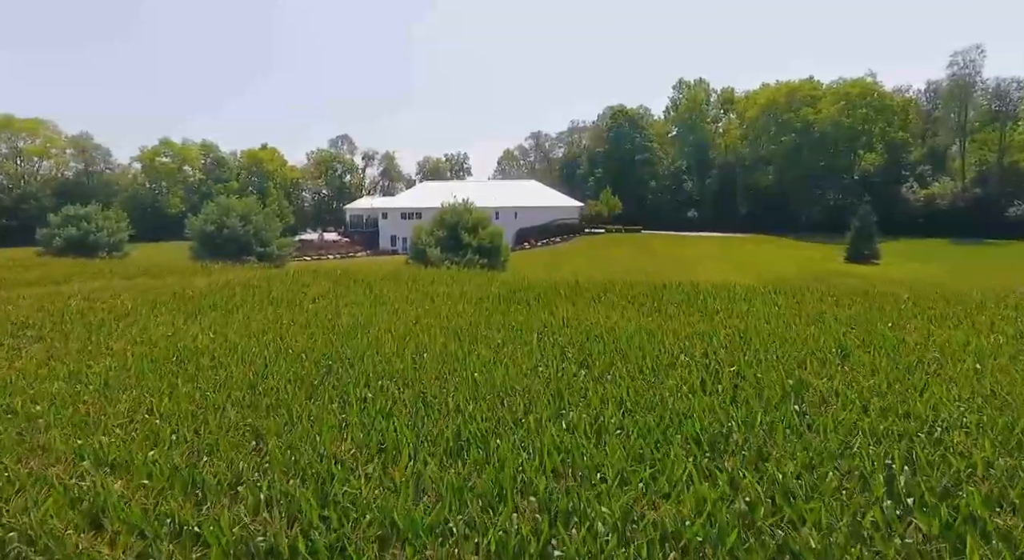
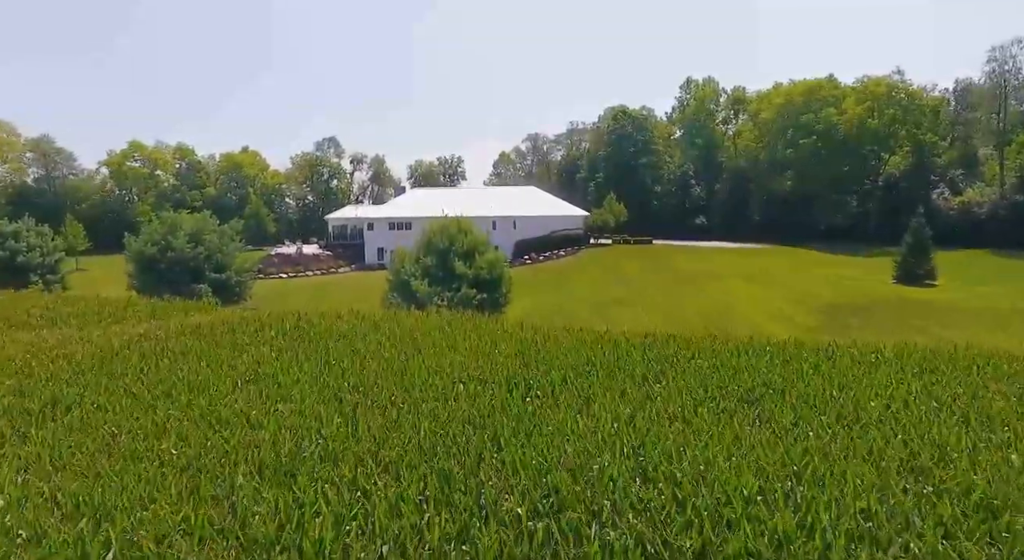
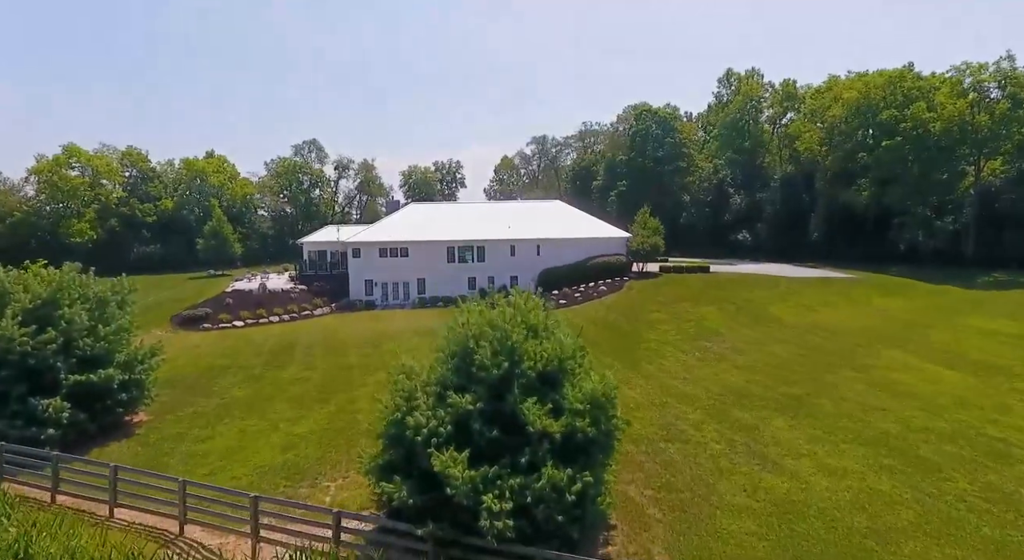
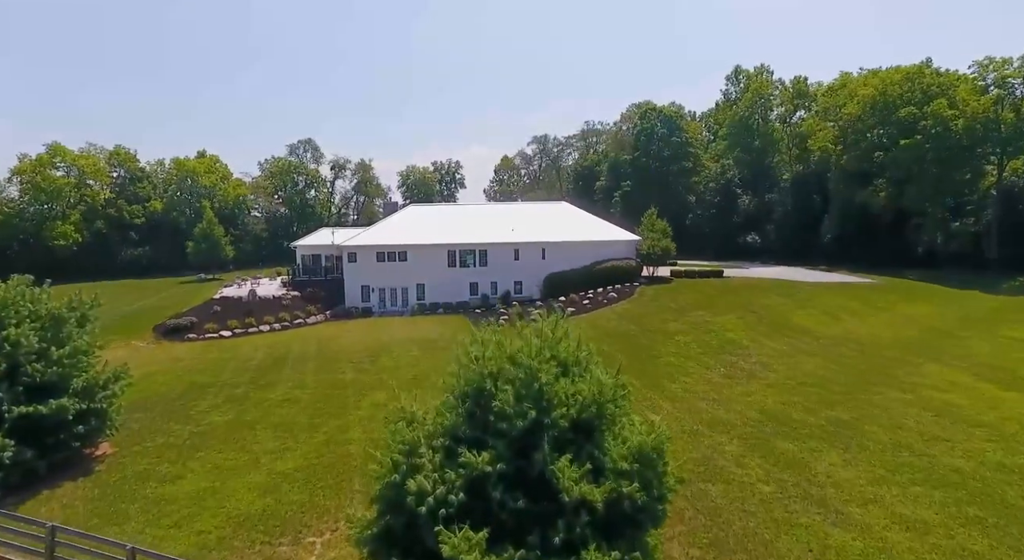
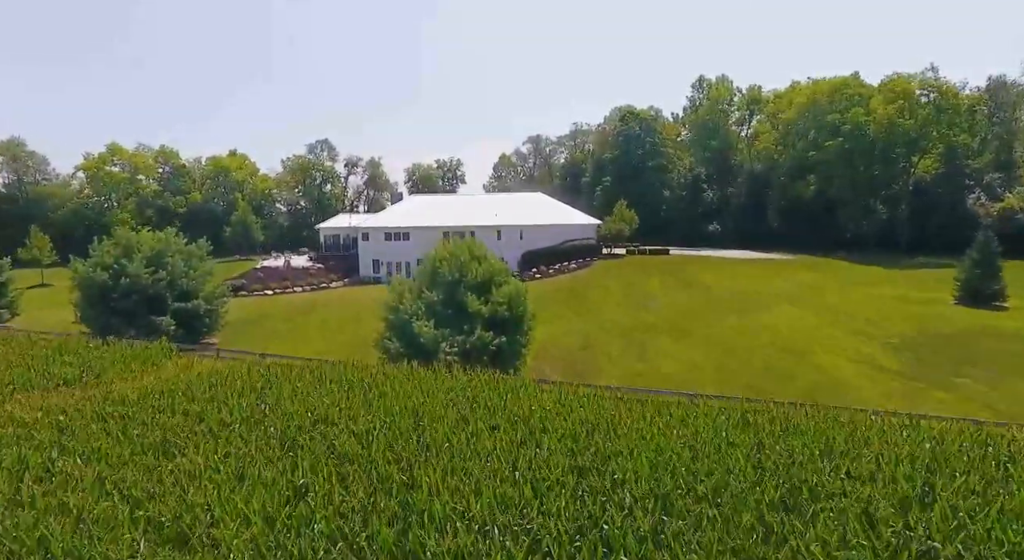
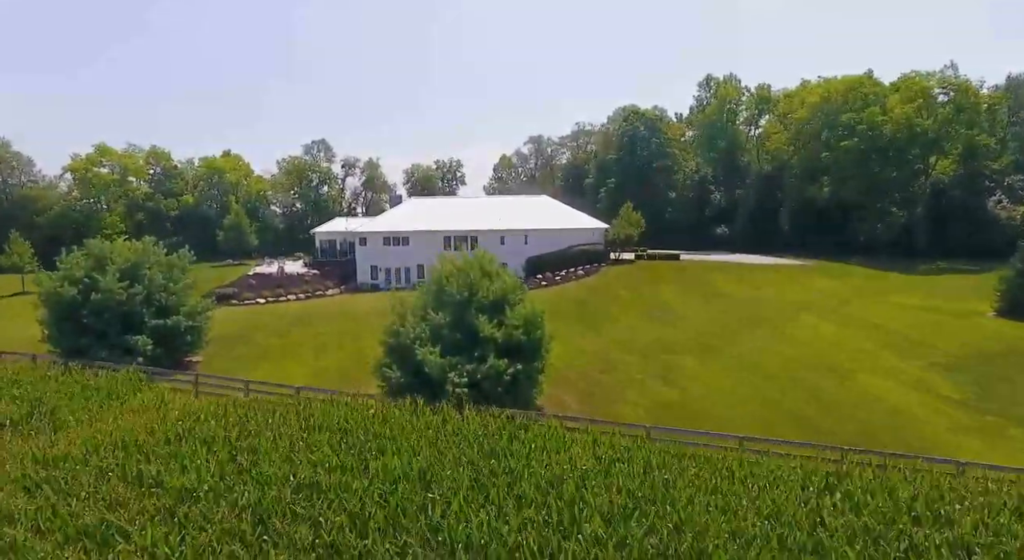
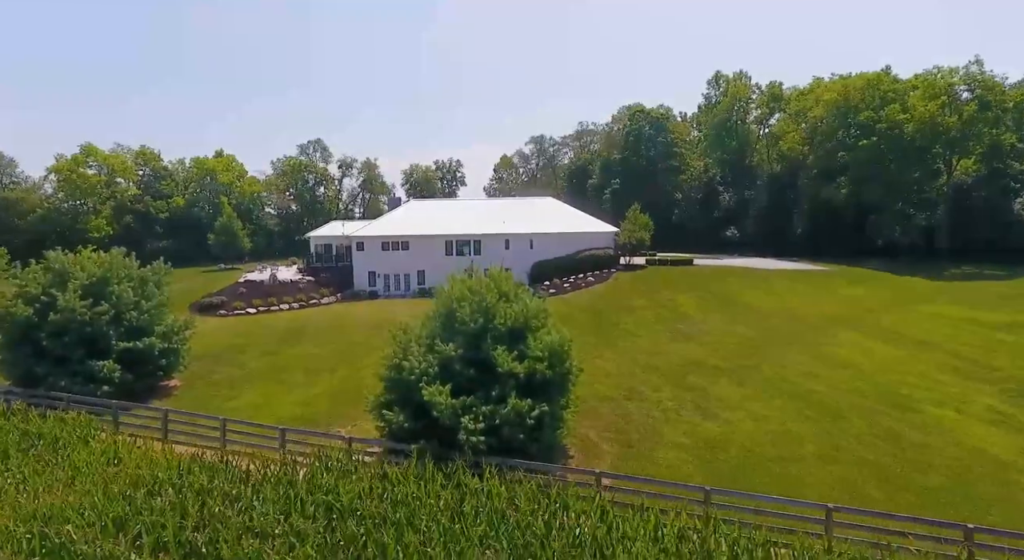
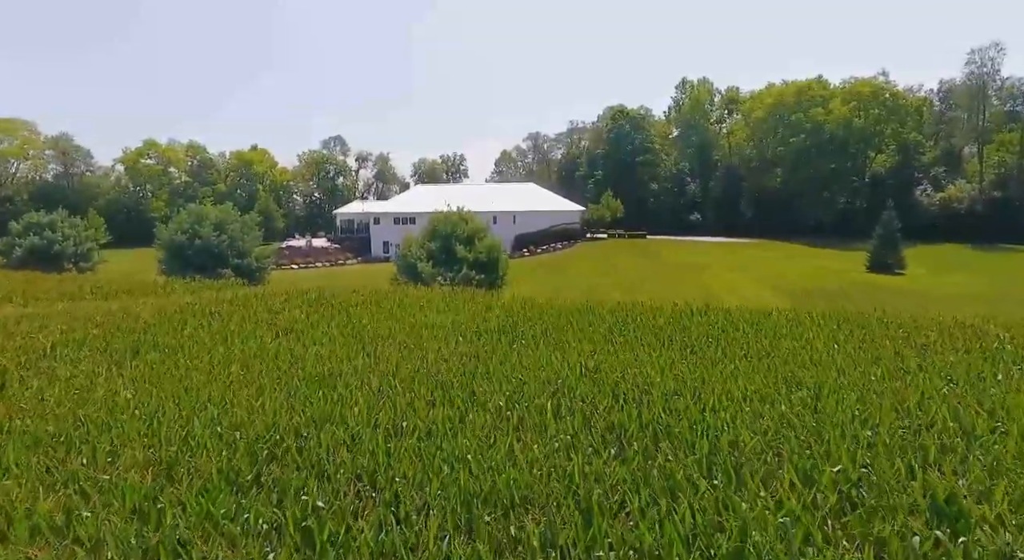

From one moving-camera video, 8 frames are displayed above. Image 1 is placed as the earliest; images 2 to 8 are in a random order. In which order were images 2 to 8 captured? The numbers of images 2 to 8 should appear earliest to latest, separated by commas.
8, 2, 5, 6, 7, 3, 4
